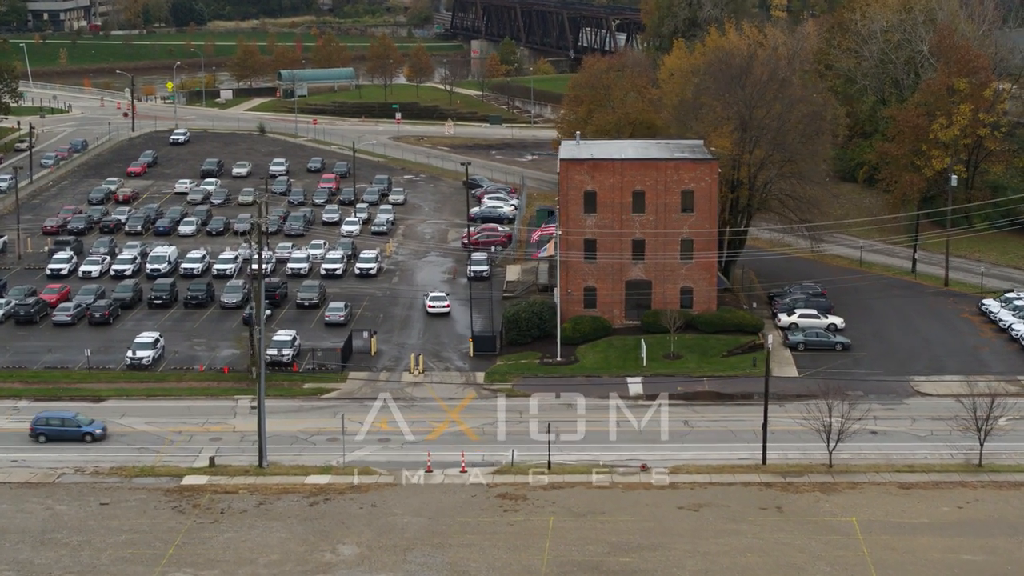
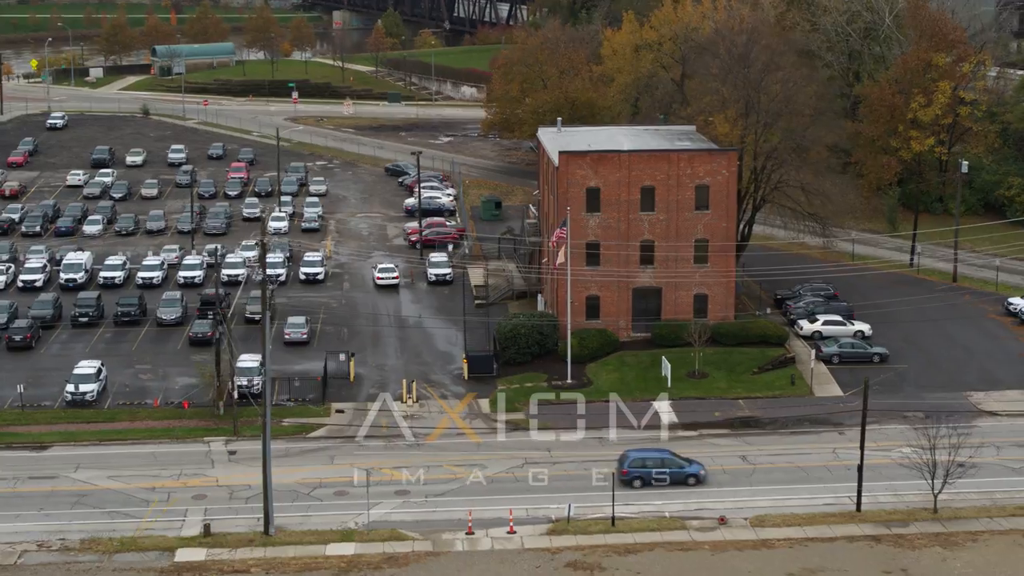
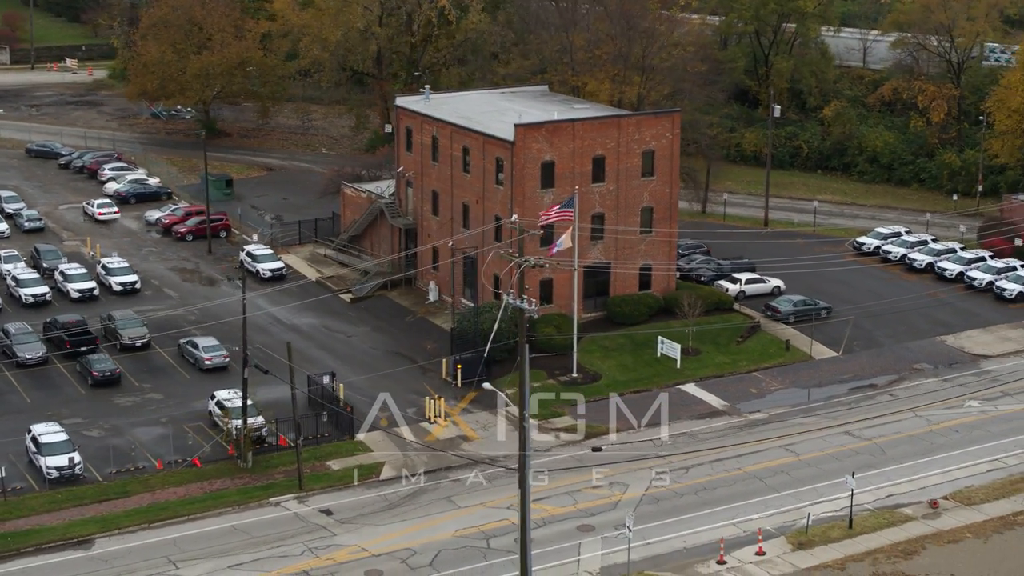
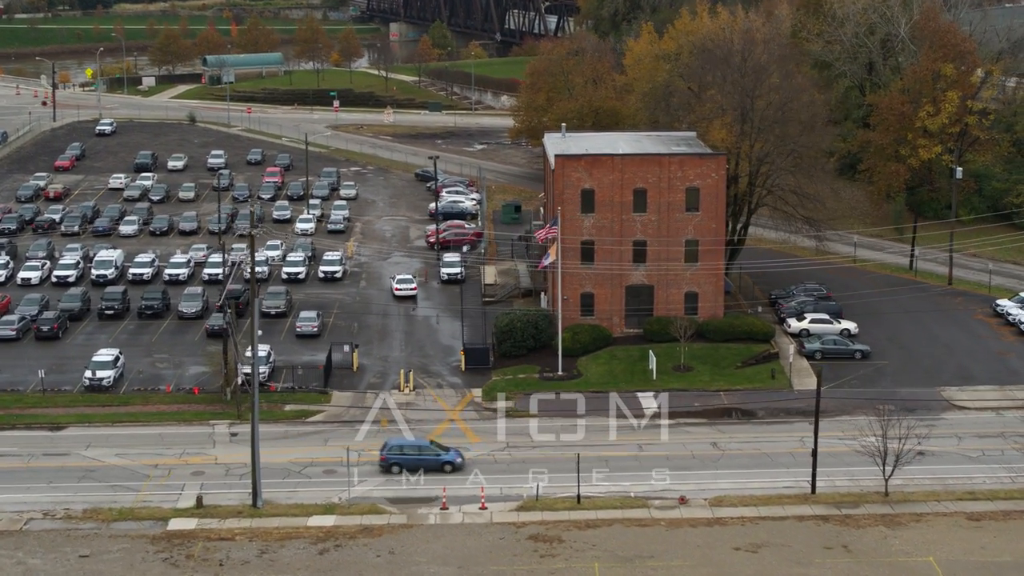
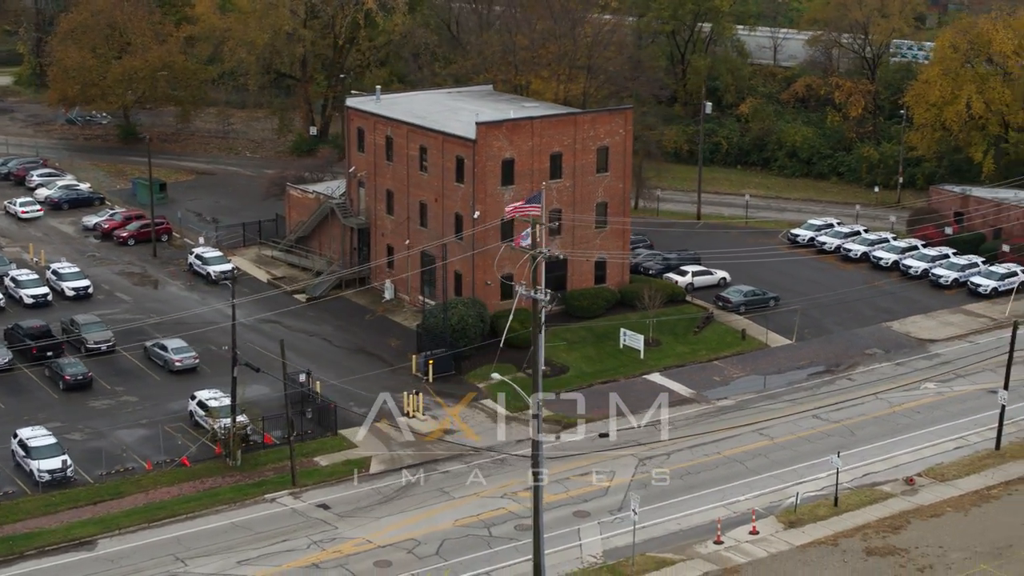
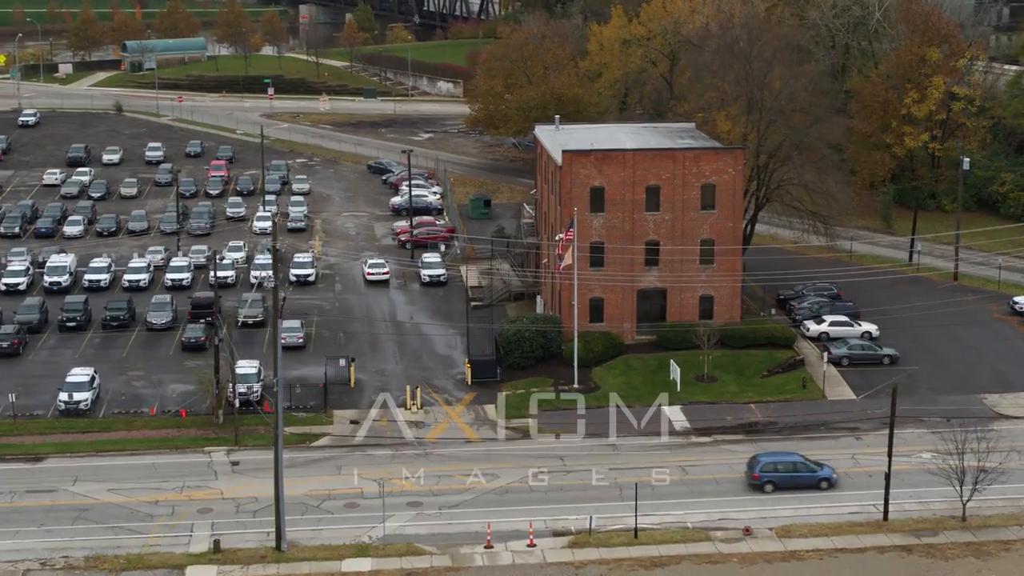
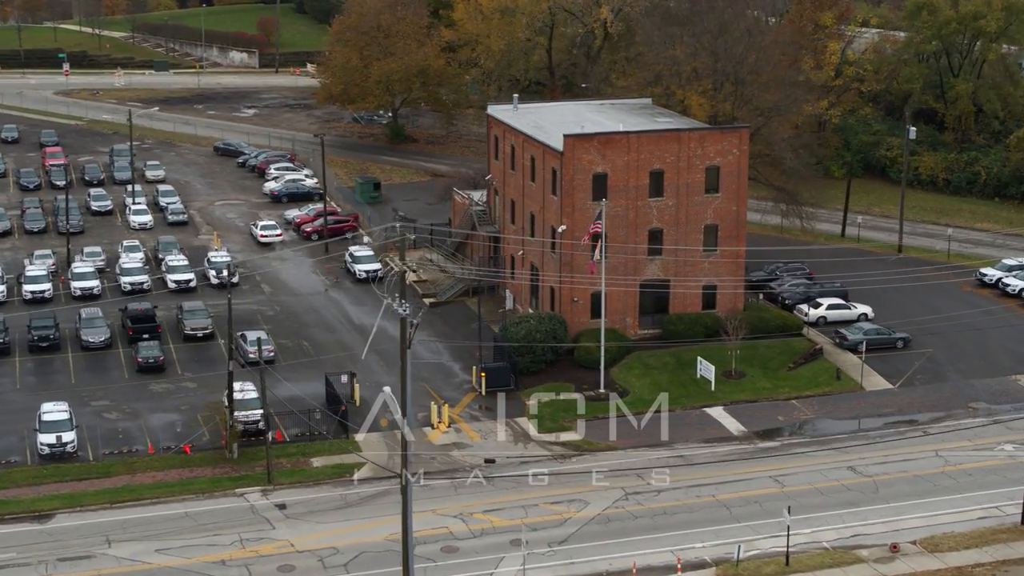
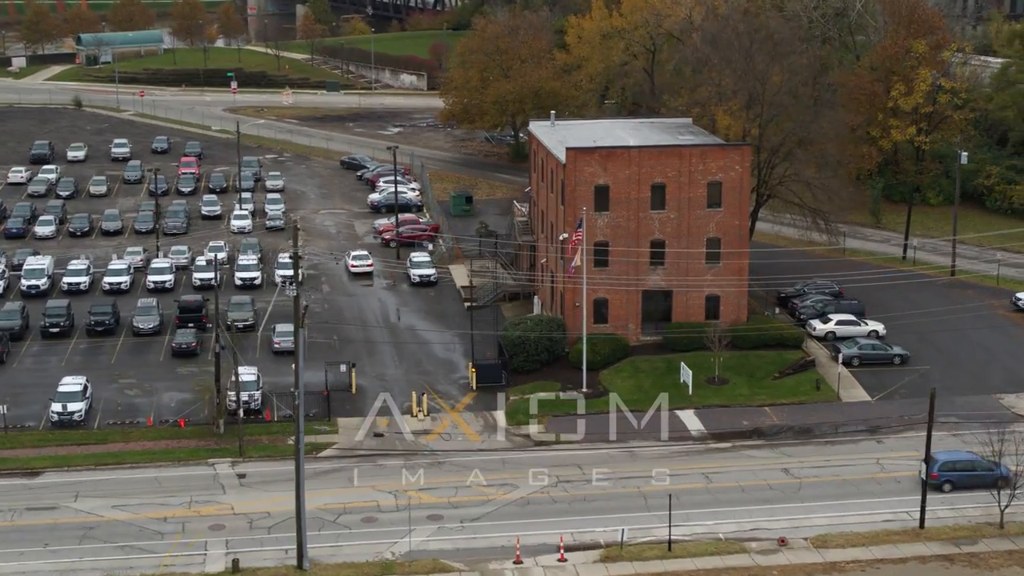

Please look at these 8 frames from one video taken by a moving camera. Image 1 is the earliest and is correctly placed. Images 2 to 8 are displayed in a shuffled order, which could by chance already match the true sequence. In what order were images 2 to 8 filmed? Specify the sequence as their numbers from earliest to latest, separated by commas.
4, 2, 6, 8, 7, 3, 5
